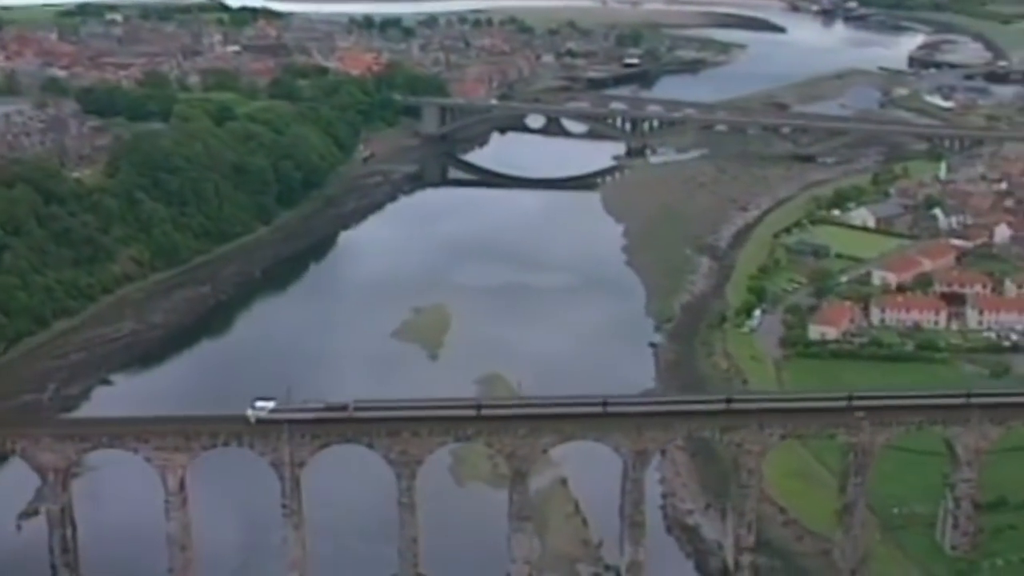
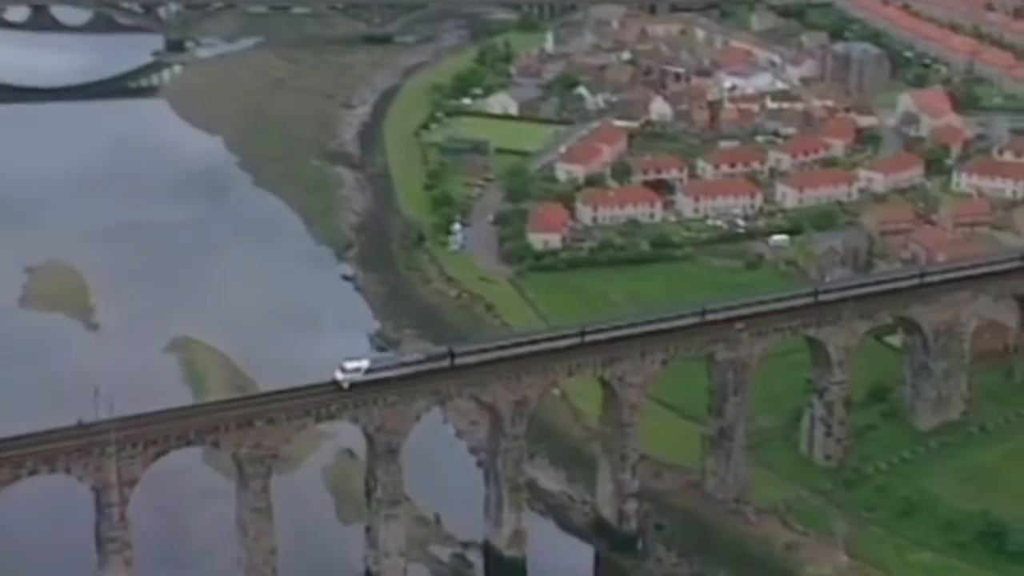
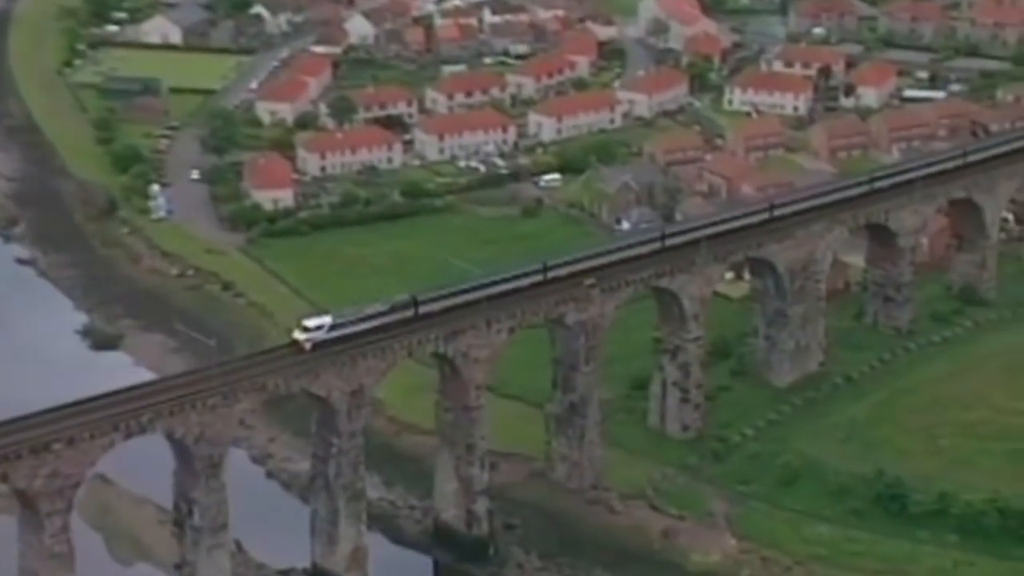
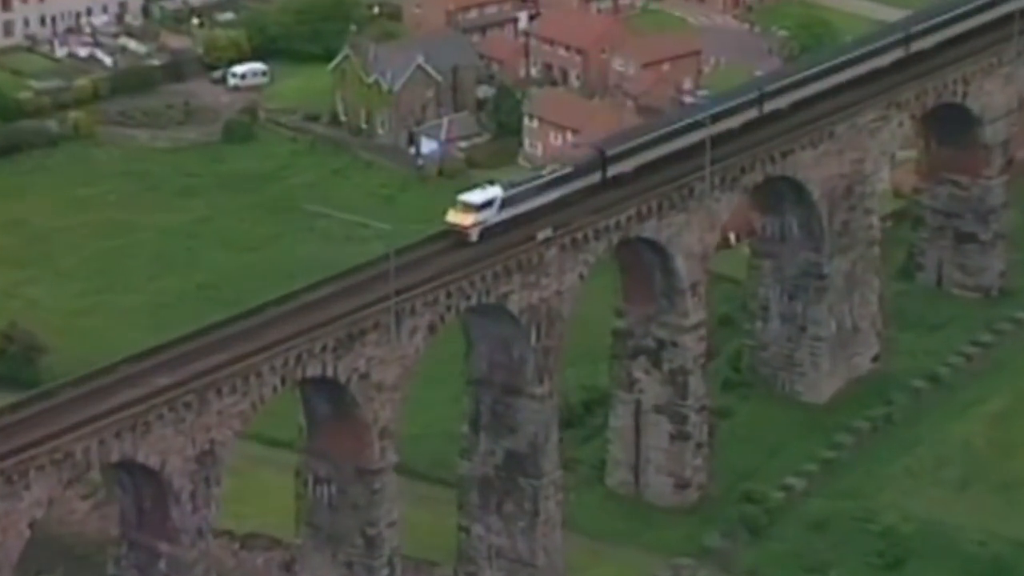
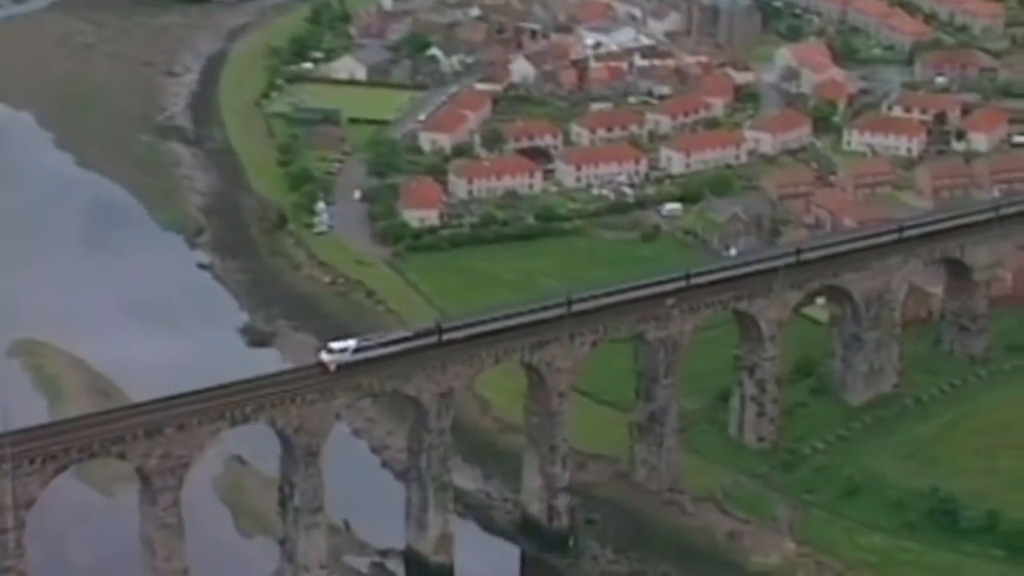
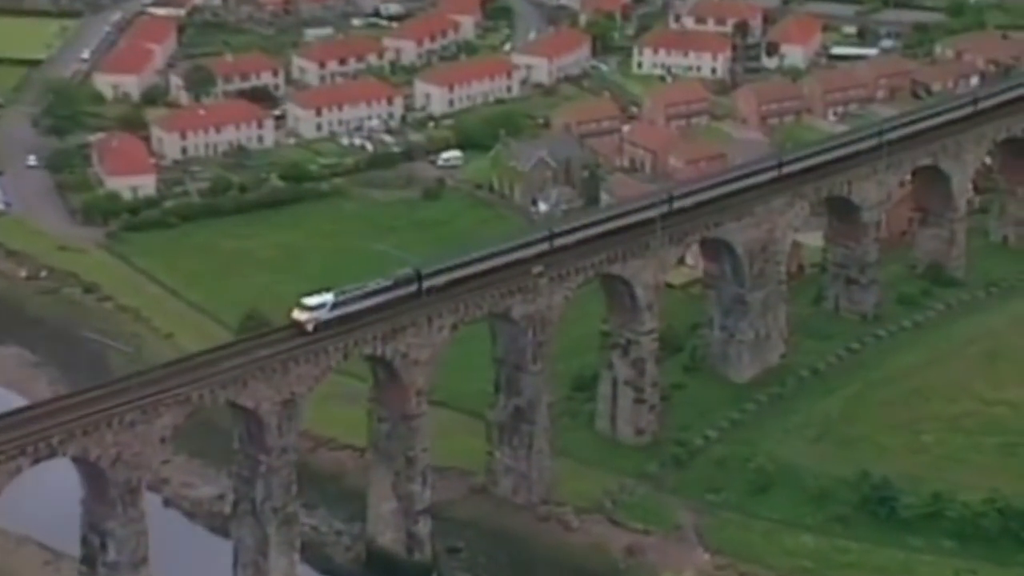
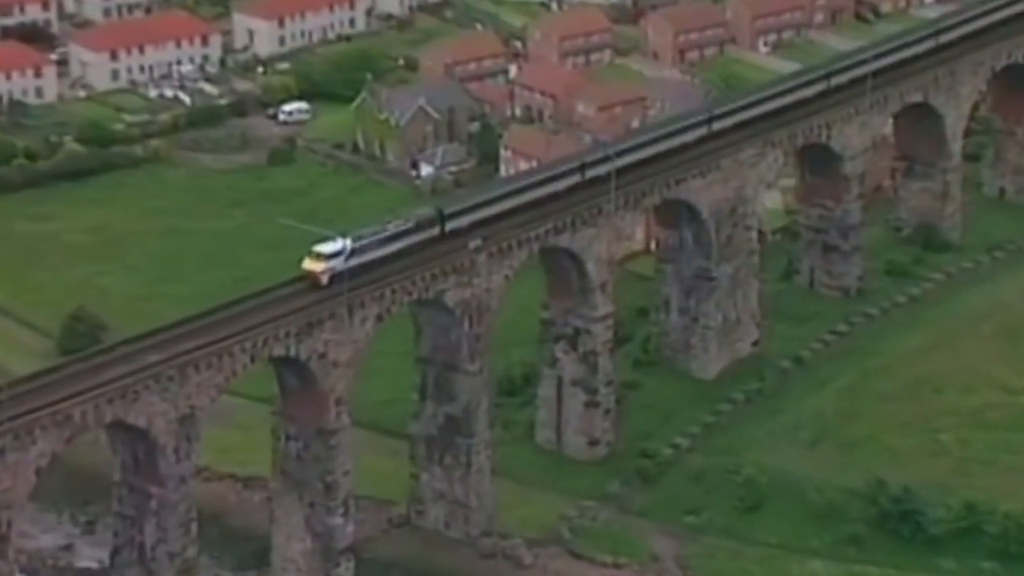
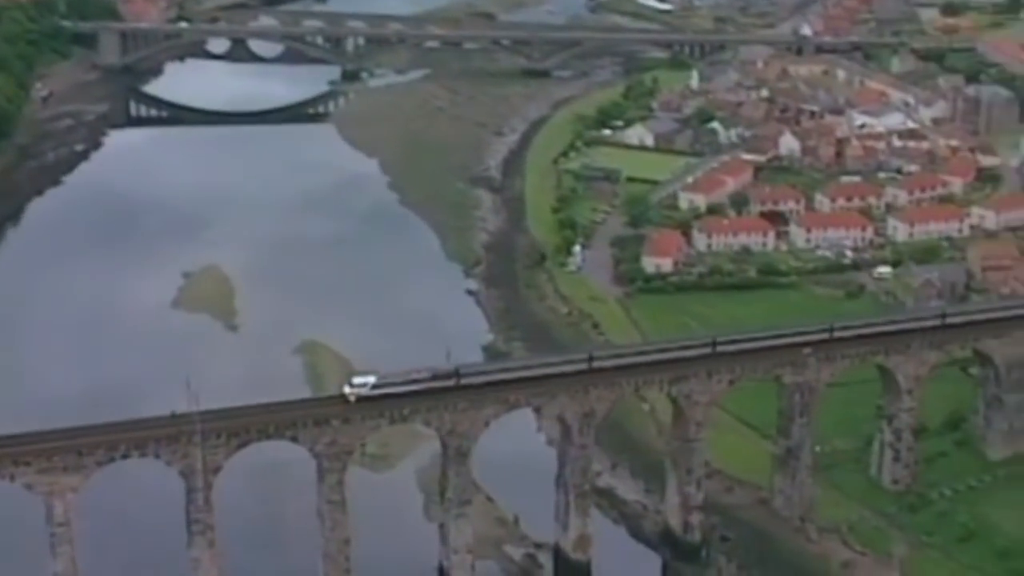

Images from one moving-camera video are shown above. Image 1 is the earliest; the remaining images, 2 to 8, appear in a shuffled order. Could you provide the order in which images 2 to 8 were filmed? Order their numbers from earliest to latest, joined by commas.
8, 2, 5, 3, 6, 7, 4
